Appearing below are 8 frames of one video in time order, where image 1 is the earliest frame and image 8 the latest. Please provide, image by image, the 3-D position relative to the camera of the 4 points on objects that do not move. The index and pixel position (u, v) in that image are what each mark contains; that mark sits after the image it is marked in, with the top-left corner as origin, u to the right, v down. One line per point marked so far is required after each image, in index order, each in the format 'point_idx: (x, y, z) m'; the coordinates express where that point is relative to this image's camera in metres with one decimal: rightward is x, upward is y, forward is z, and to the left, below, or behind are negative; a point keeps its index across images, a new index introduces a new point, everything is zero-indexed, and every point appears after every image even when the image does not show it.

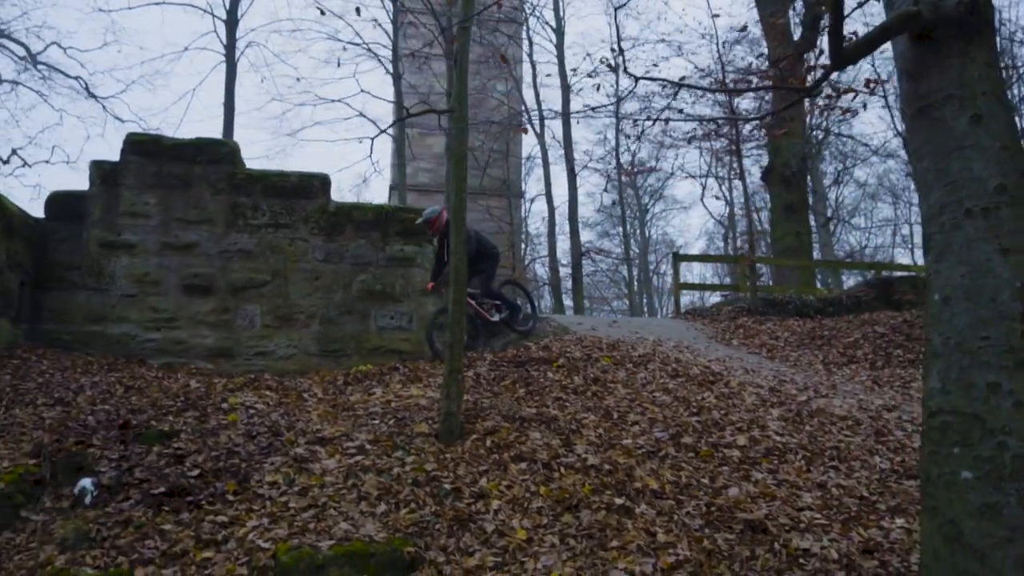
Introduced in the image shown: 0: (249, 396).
0: (-2.2, -0.9, +6.3) m
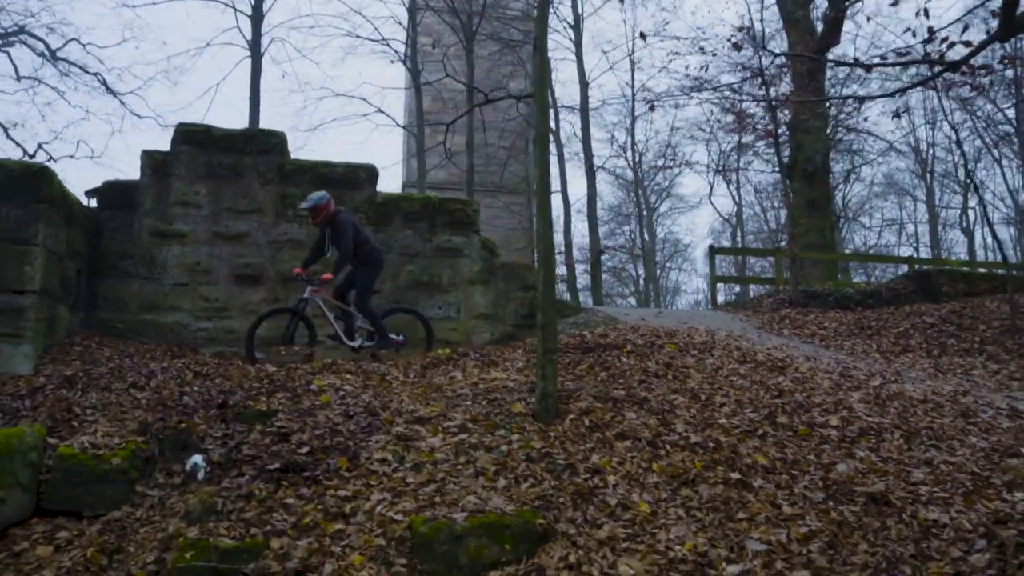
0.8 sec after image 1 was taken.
0: (-1.5, -0.8, +6.4) m
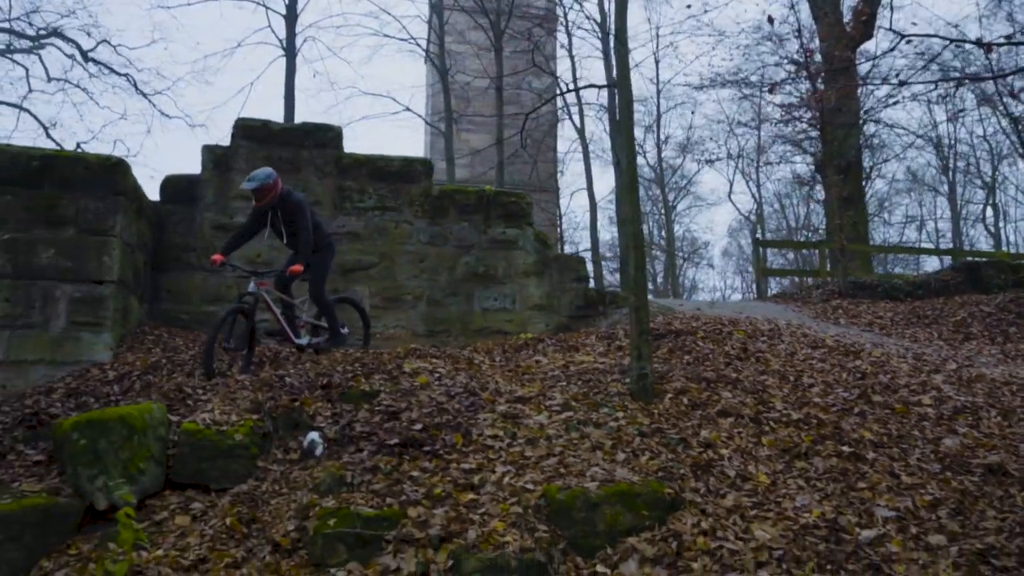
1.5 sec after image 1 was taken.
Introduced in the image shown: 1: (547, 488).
0: (-0.8, -0.6, +6.5) m
1: (+0.2, -1.1, +4.2) m
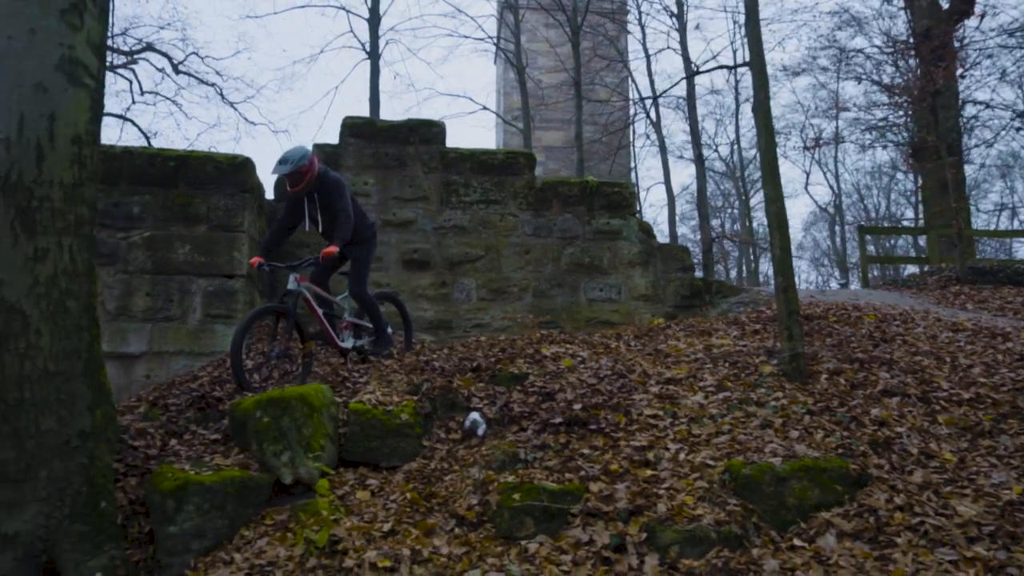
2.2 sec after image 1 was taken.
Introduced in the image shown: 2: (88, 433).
0: (+0.4, -0.5, +6.5) m
1: (+1.2, -1.0, +4.1) m
2: (-2.4, -0.8, +4.2) m
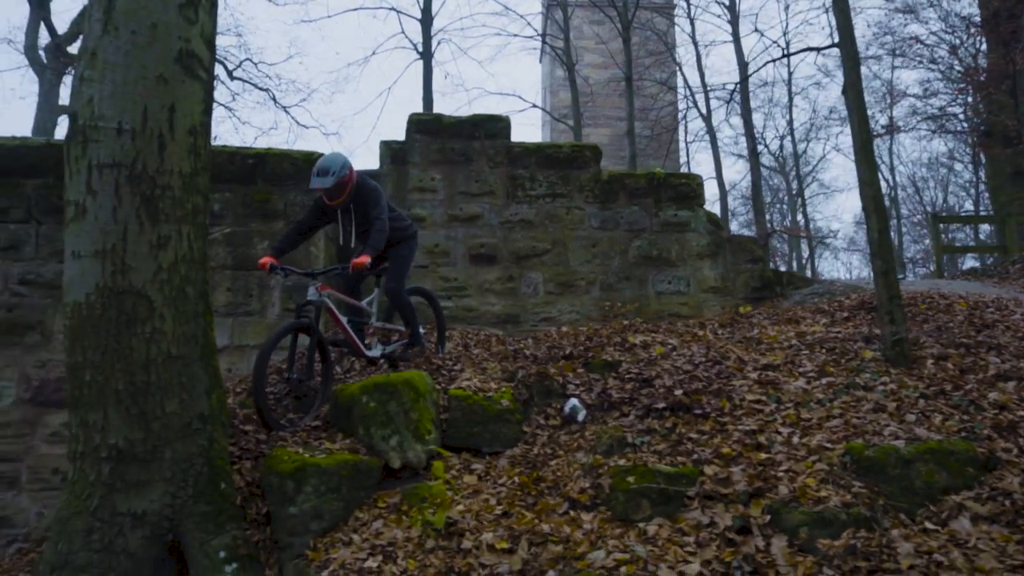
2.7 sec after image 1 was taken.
0: (+1.1, -0.4, +6.5) m
1: (+1.8, -0.8, +4.0) m
2: (-1.7, -0.7, +4.3) m
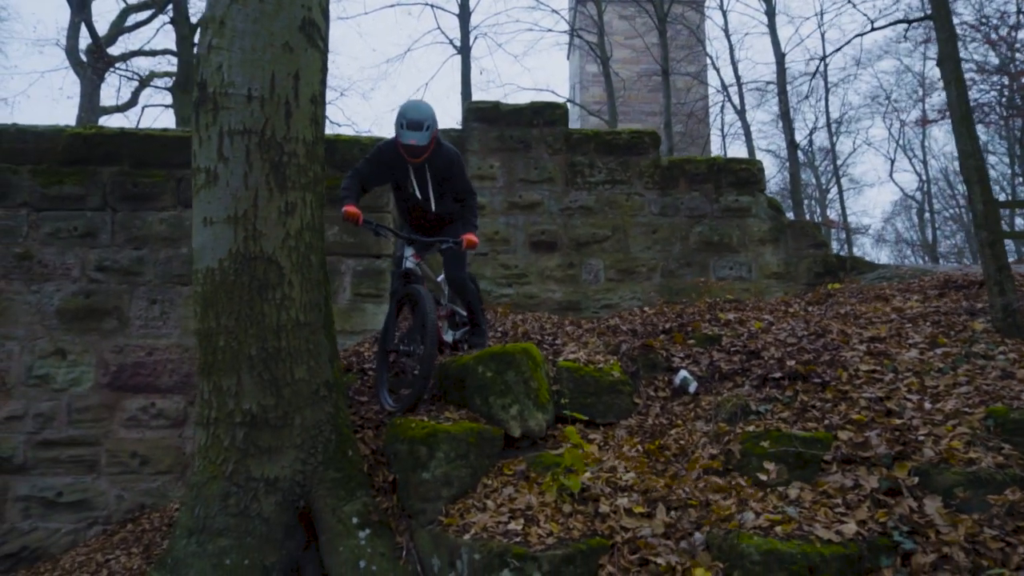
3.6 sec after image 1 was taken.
0: (+1.9, -0.2, +6.4) m
1: (+2.5, -0.6, +3.9) m
2: (-1.0, -0.5, +4.3) m
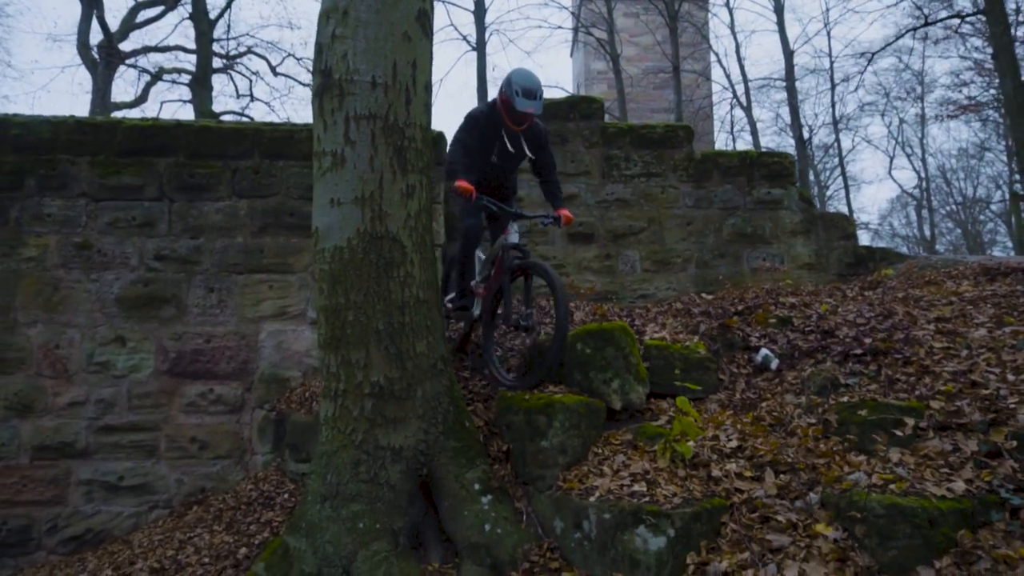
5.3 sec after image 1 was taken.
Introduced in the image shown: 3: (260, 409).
0: (+2.5, -0.1, +6.7) m
1: (+3.2, -0.5, +4.2) m
2: (-0.4, -0.4, +4.5) m
3: (-2.4, -1.1, +6.9) m
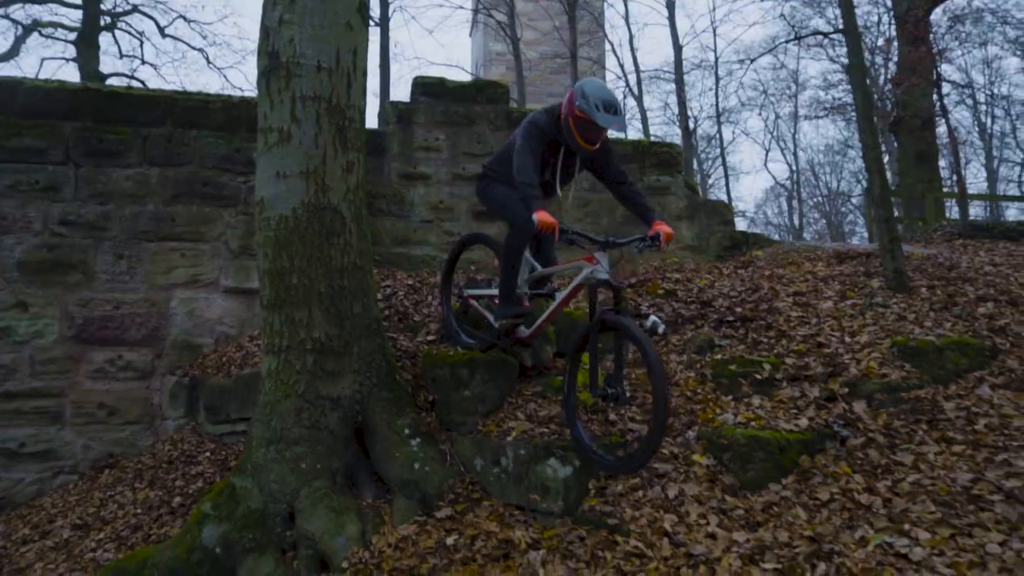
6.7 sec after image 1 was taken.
0: (+1.7, +0.2, +7.6) m
1: (+2.7, -0.4, +5.2) m
2: (-0.9, -0.2, +5.0) m
3: (-3.2, -0.8, +7.1) m
